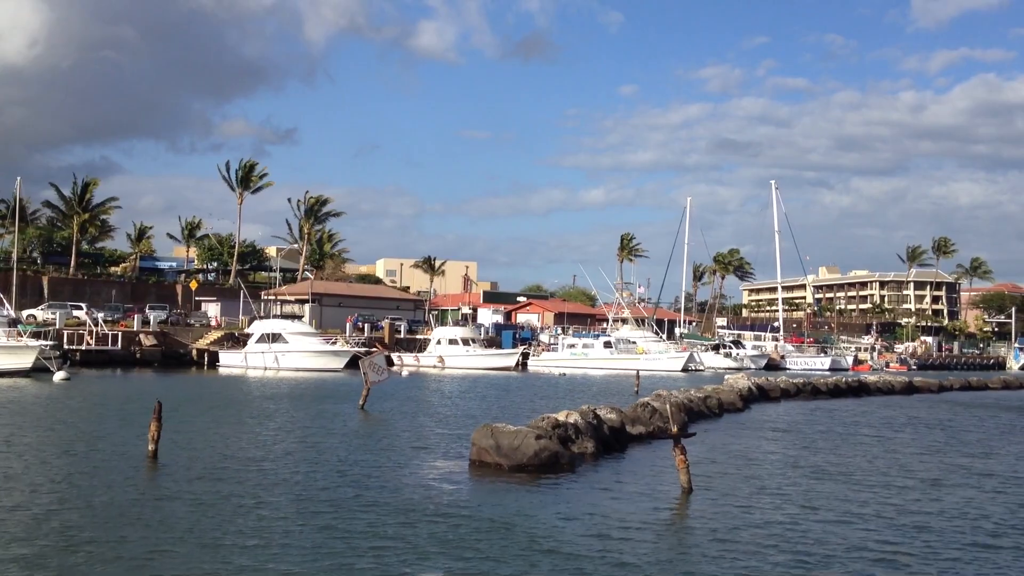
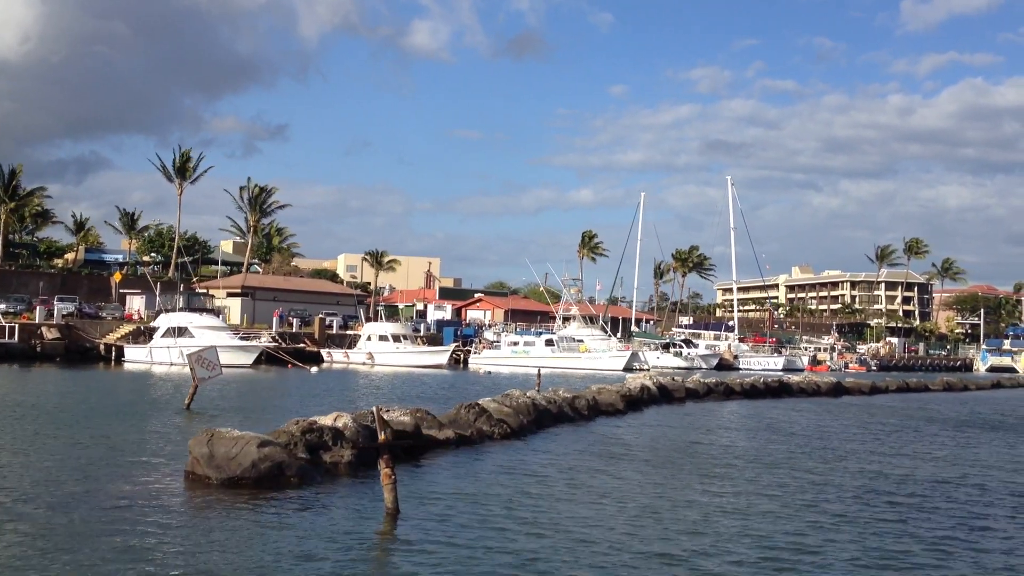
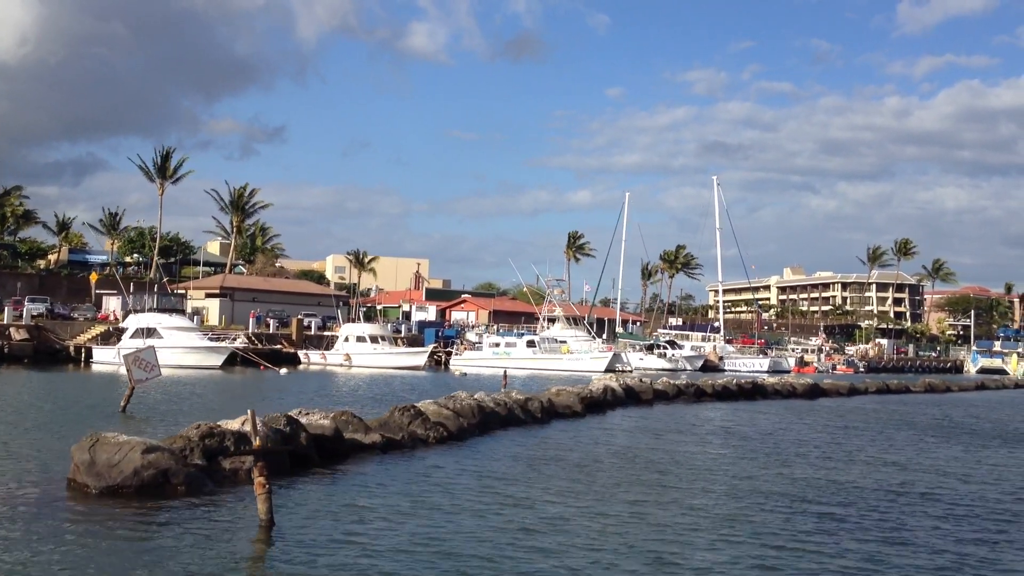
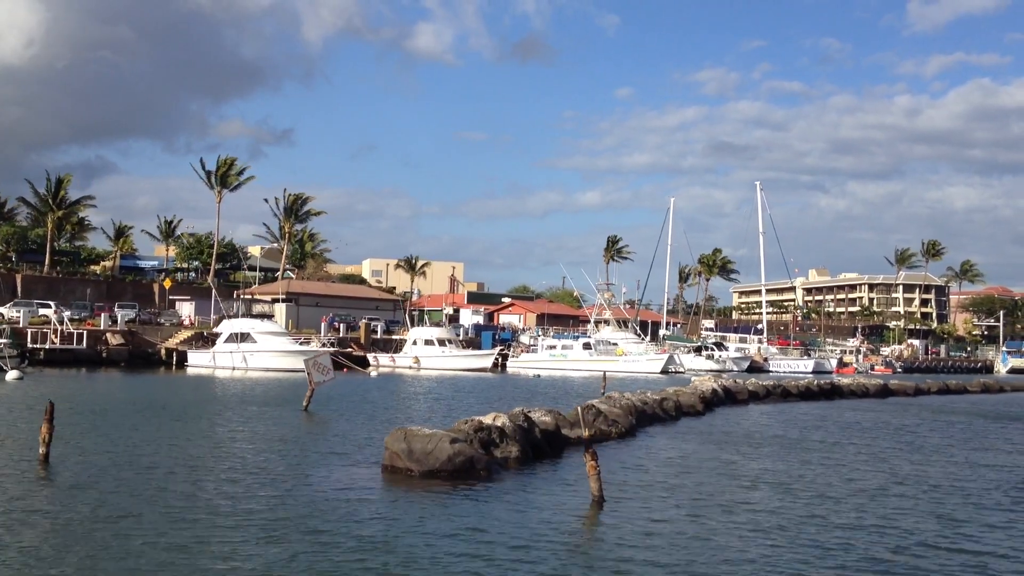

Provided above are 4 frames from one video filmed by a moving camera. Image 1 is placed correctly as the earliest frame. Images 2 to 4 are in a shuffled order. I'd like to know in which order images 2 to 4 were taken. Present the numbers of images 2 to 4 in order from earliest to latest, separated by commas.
4, 2, 3
